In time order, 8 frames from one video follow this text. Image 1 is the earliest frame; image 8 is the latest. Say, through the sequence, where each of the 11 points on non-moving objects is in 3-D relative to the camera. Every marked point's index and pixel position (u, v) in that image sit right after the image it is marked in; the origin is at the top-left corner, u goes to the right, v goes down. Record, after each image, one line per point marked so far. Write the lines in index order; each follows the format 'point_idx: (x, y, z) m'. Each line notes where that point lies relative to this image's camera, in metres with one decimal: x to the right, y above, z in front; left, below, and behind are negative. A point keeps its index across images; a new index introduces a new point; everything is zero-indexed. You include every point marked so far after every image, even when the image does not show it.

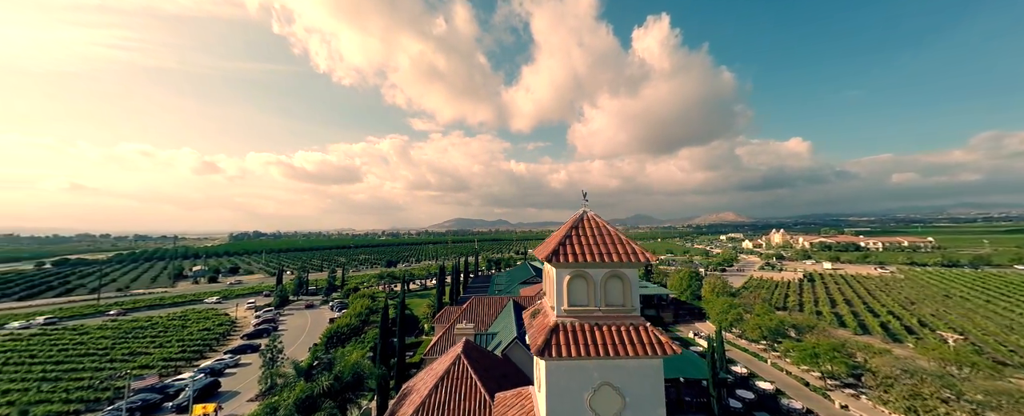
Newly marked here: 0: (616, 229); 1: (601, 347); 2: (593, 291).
0: (+2.8, -0.3, +8.5) m
1: (+2.1, -2.9, +7.3) m
2: (+2.0, -1.7, +7.9) m
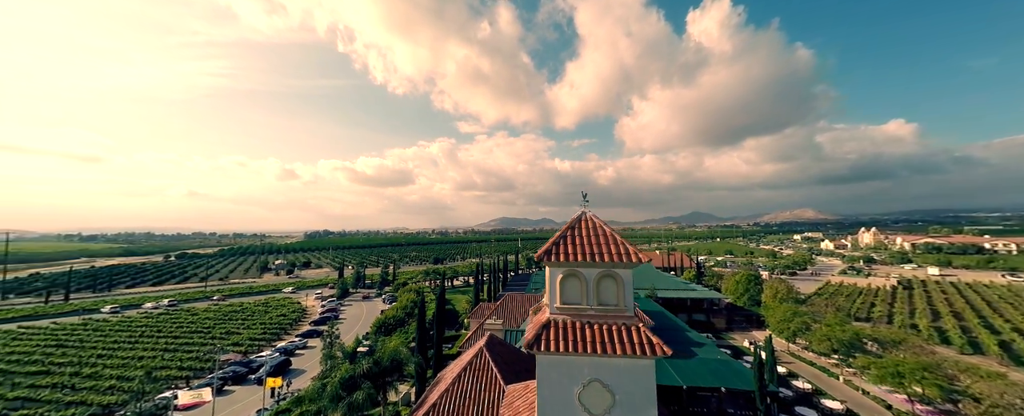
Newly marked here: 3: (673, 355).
0: (+2.7, -0.5, +8.7) m
1: (+1.8, -3.1, +7.7) m
2: (+1.8, -1.9, +8.3) m
3: (+3.5, -3.2, +7.2) m
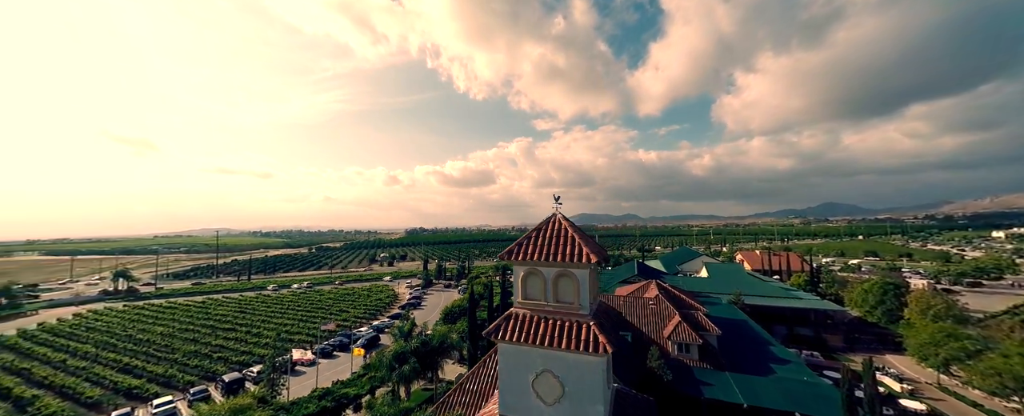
0: (+1.8, -0.8, +9.3) m
1: (+0.8, -3.4, +8.6) m
2: (+0.9, -2.2, +9.1) m
3: (+2.3, -3.4, +7.6) m
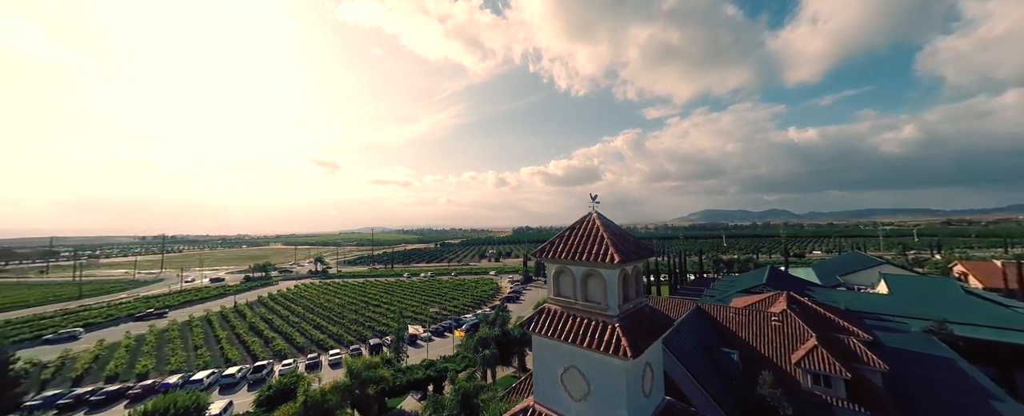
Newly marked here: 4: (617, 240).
0: (+2.6, -0.7, +9.1) m
1: (+1.5, -3.4, +8.8) m
2: (+1.8, -2.2, +9.2) m
3: (+2.6, -3.4, +7.4) m
4: (+2.9, -0.9, +9.3) m
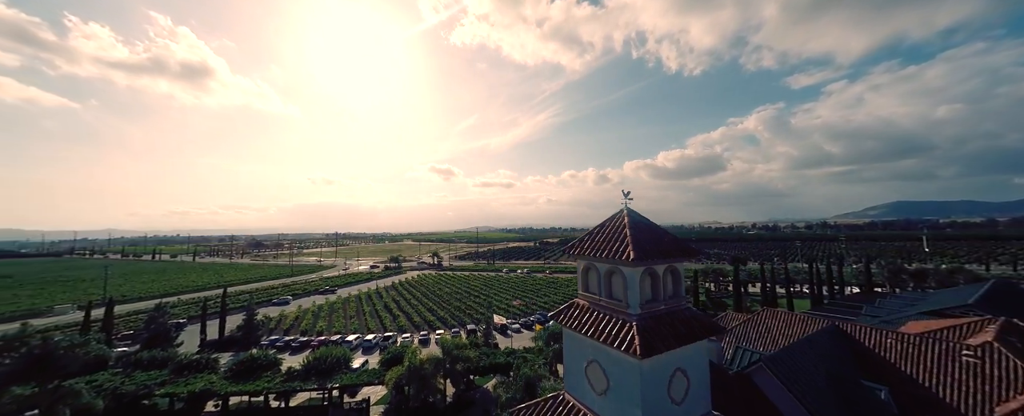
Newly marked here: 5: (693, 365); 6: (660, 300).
0: (+3.3, -0.6, +8.9) m
1: (+2.1, -3.3, +9.0) m
2: (+2.5, -2.1, +9.3) m
3: (+2.7, -3.3, +7.3) m
4: (+3.6, -0.8, +9.0) m
5: (+4.7, -4.1, +8.7) m
6: (+4.0, -2.5, +9.0) m
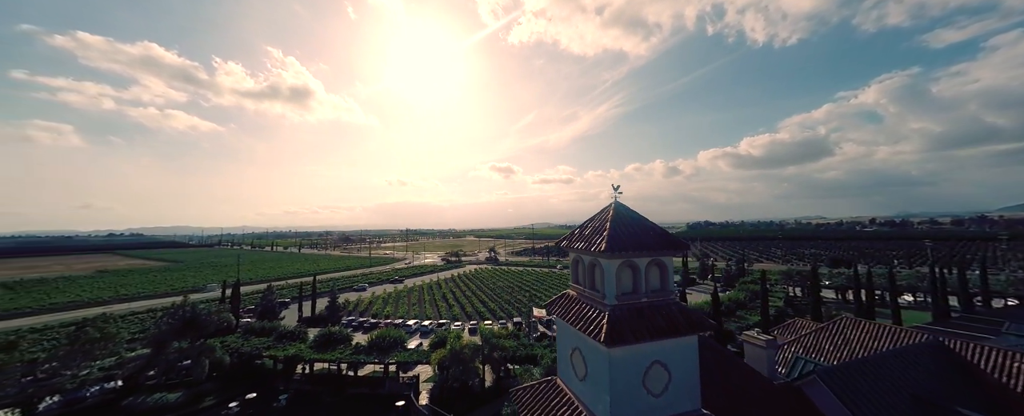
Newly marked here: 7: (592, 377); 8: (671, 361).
0: (+2.8, -0.5, +8.8) m
1: (+1.8, -3.2, +9.1) m
2: (+2.2, -2.0, +9.3) m
3: (+1.9, -3.2, +7.4) m
4: (+3.1, -0.7, +8.8) m
5: (+4.2, -4.0, +8.3) m
6: (+3.5, -2.3, +8.8) m
7: (+2.1, -4.5, +8.4) m
8: (+4.1, -3.9, +8.2) m
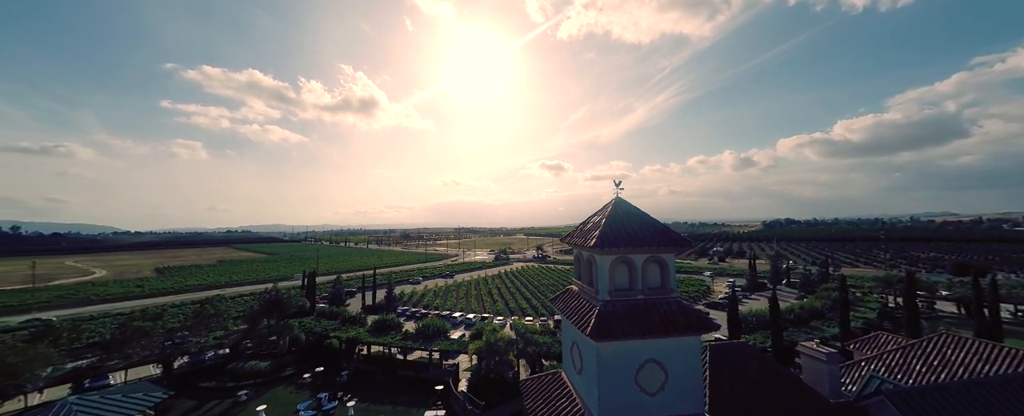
0: (+2.6, -0.3, +8.5) m
1: (+1.7, -3.0, +9.1) m
2: (+2.1, -1.8, +9.2) m
3: (+1.5, -3.0, +7.3) m
4: (+2.9, -0.5, +8.5) m
5: (+3.9, -3.8, +7.8) m
6: (+3.3, -2.1, +8.4) m
7: (+1.9, -4.4, +8.3) m
8: (+3.8, -3.7, +7.8) m
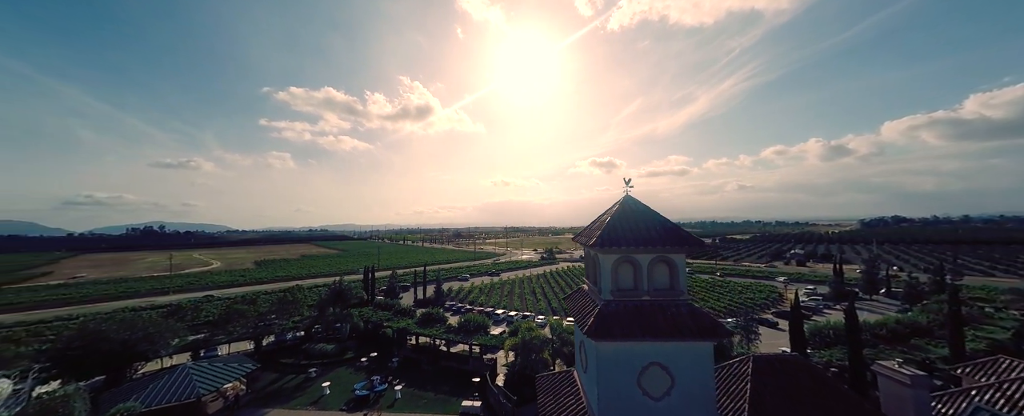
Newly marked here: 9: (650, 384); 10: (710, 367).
0: (+2.4, -0.1, +8.1) m
1: (+1.7, -2.9, +8.8) m
2: (+2.1, -1.6, +8.8) m
3: (+1.2, -2.8, +7.1) m
4: (+2.7, -0.3, +8.0) m
5: (+3.6, -3.6, +7.1) m
6: (+3.2, -1.9, +7.8) m
7: (+1.7, -4.2, +8.0) m
8: (+3.5, -3.5, +7.1) m
9: (+3.0, -4.1, +7.2) m
10: (+4.6, -3.7, +7.5) m
